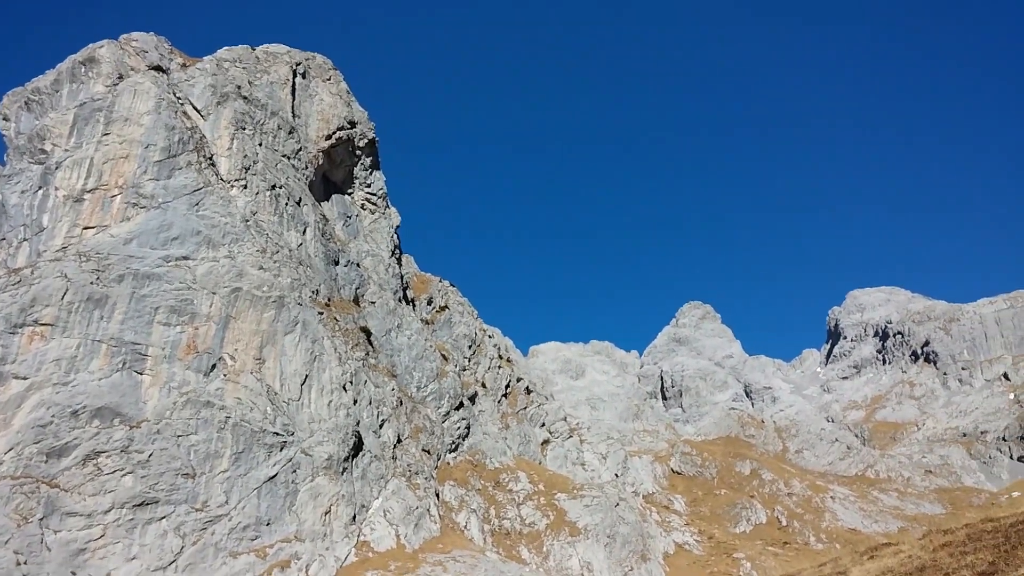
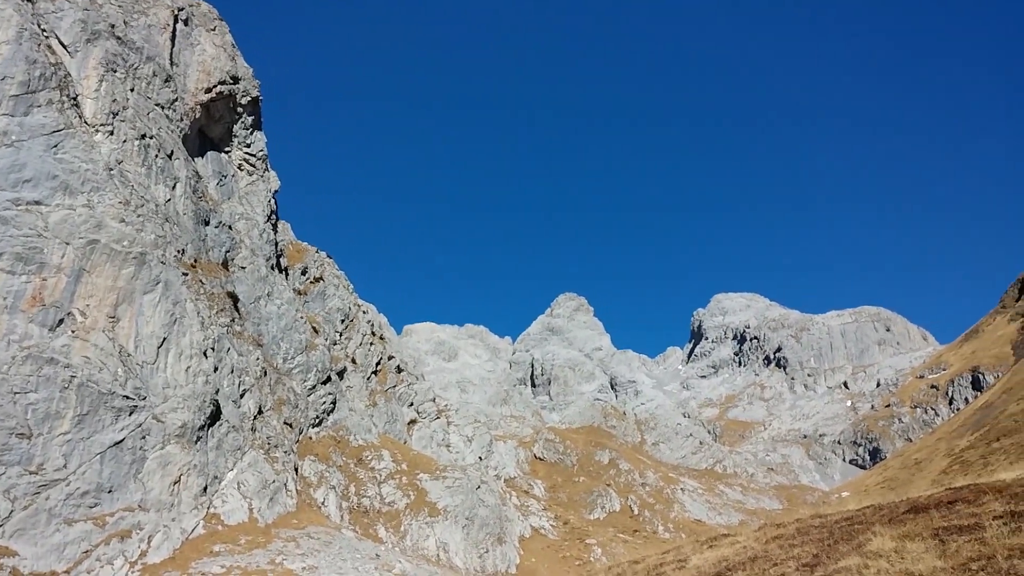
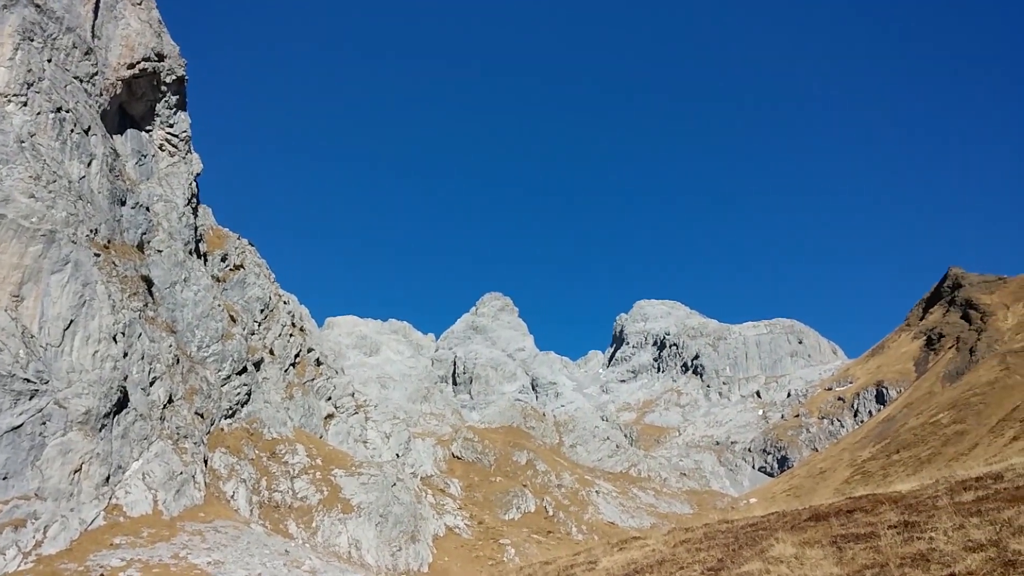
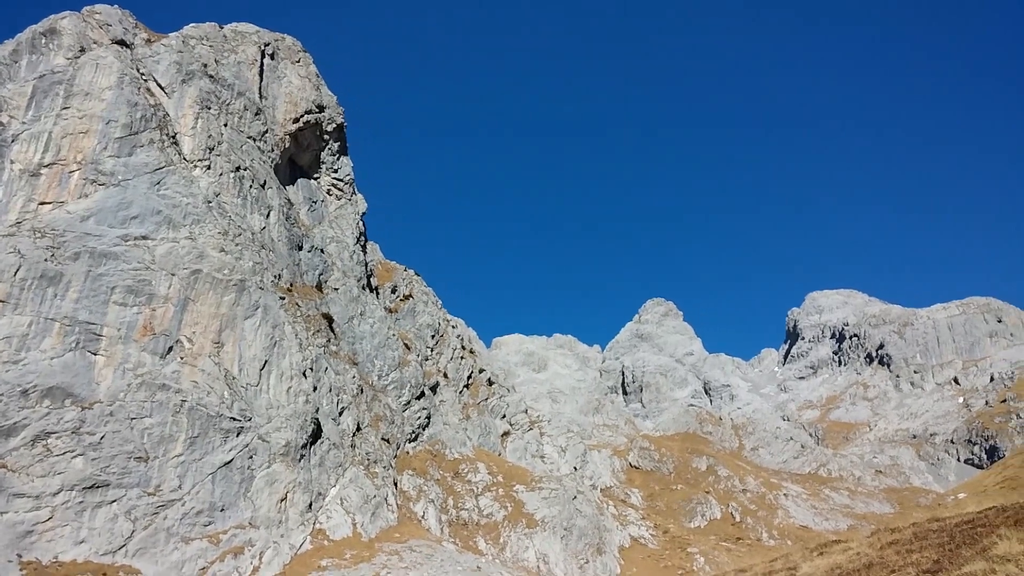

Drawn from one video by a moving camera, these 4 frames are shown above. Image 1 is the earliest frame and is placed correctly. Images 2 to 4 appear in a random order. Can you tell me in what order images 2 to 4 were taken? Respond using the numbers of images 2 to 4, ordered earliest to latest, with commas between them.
4, 2, 3
